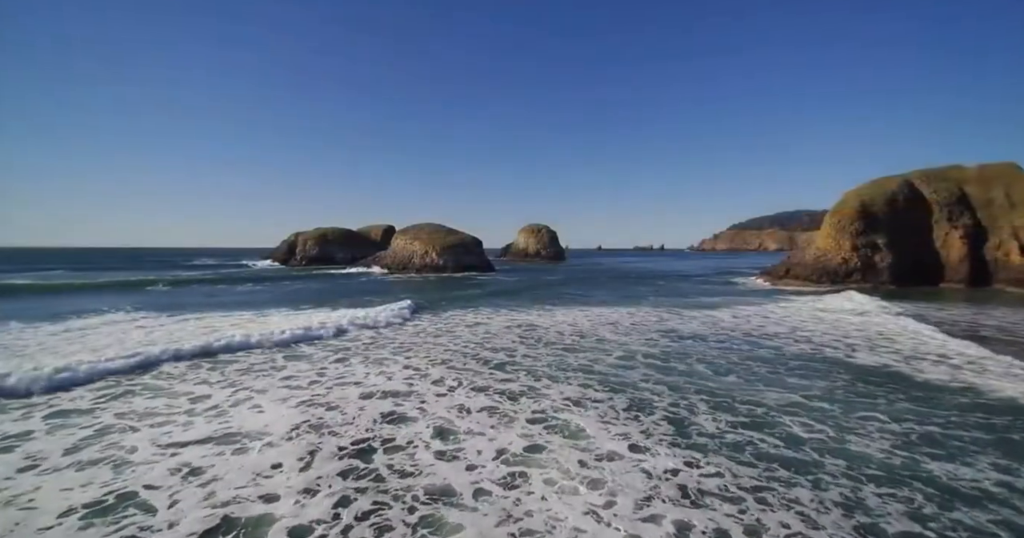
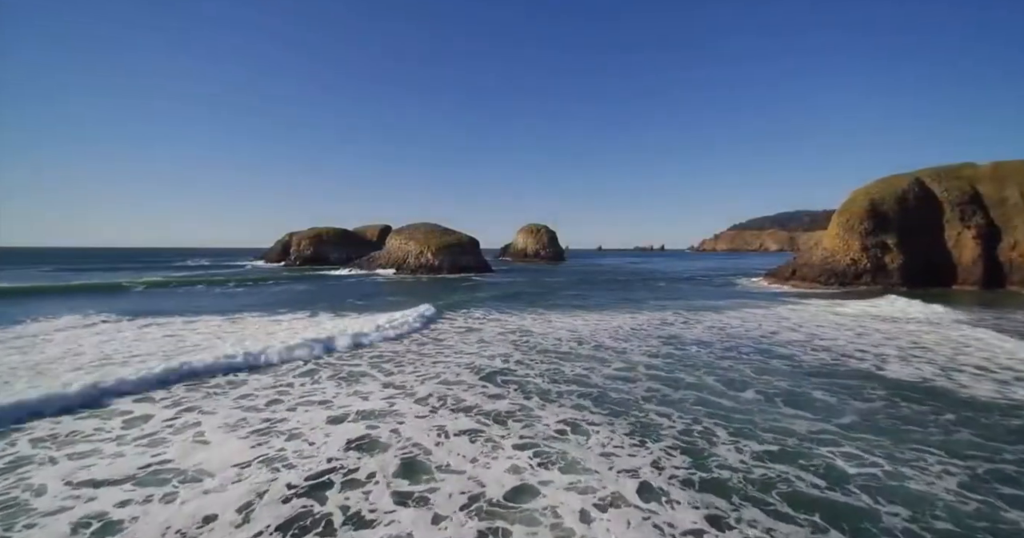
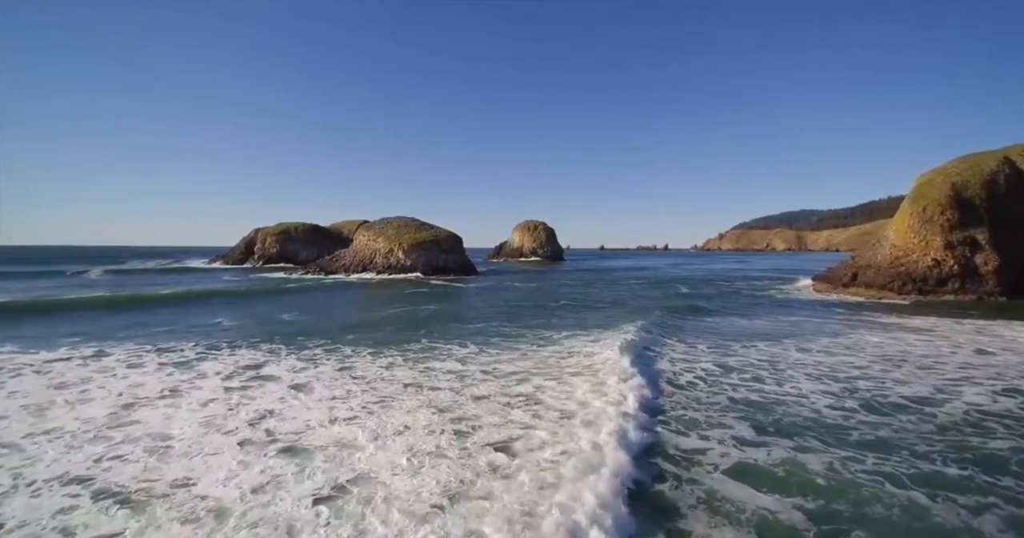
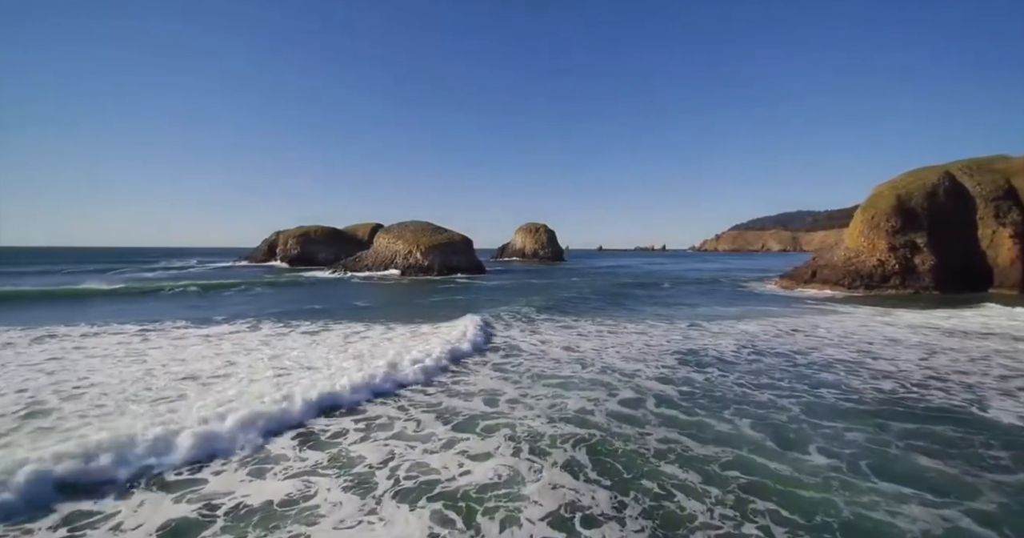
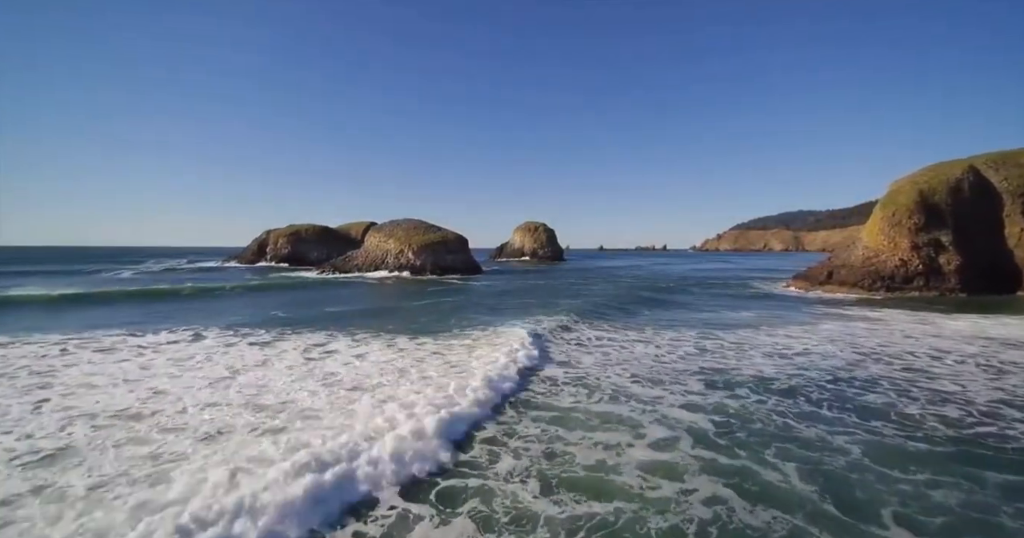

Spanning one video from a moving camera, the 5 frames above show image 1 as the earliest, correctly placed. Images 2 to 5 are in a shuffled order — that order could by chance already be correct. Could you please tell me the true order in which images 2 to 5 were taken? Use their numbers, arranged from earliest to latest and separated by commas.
2, 4, 5, 3
